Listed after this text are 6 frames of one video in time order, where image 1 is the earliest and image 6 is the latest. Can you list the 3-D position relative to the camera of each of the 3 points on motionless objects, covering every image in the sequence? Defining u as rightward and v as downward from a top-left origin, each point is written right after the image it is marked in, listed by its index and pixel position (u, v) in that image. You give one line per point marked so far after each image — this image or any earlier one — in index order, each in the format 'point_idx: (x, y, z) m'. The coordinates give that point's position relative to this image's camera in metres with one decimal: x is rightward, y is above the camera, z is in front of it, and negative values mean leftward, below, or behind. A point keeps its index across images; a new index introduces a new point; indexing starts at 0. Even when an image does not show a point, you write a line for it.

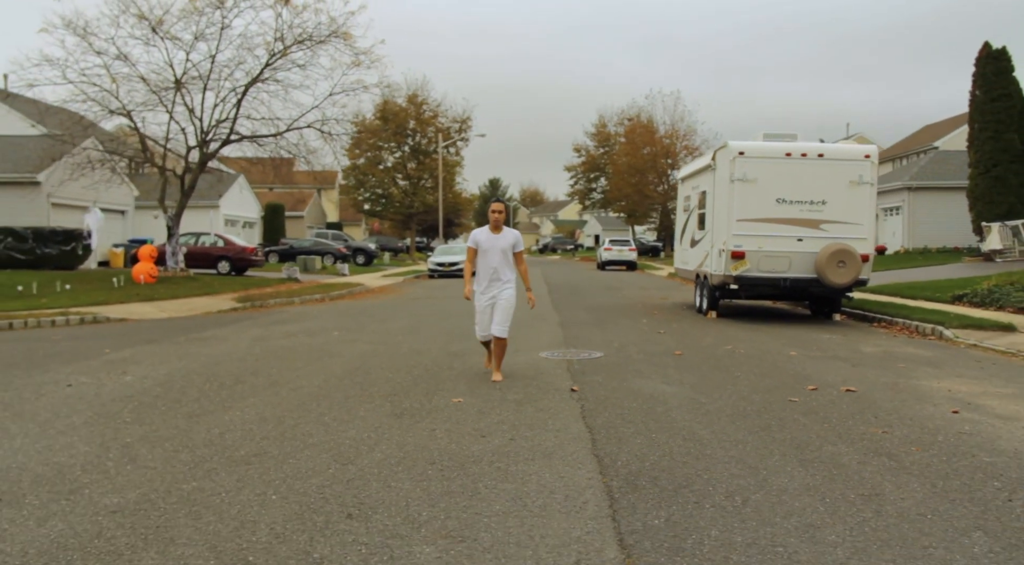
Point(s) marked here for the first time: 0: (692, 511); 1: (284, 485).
0: (+0.9, -1.2, +4.2) m
1: (-1.4, -1.2, +4.8) m
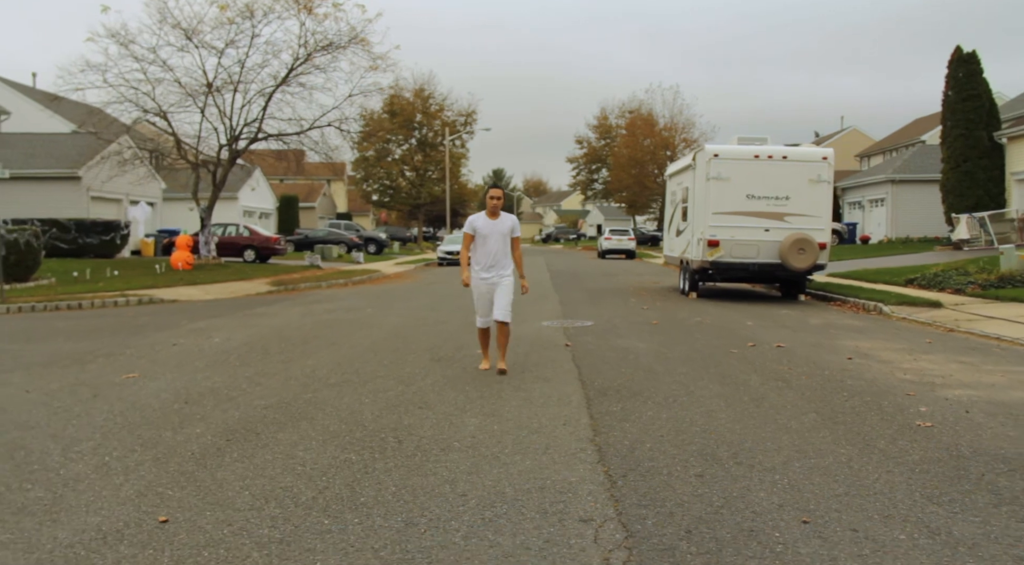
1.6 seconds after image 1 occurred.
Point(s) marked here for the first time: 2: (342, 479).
0: (+1.0, -1.0, +6.6) m
1: (-1.3, -1.0, +7.3) m
2: (-1.0, -1.1, +4.8) m
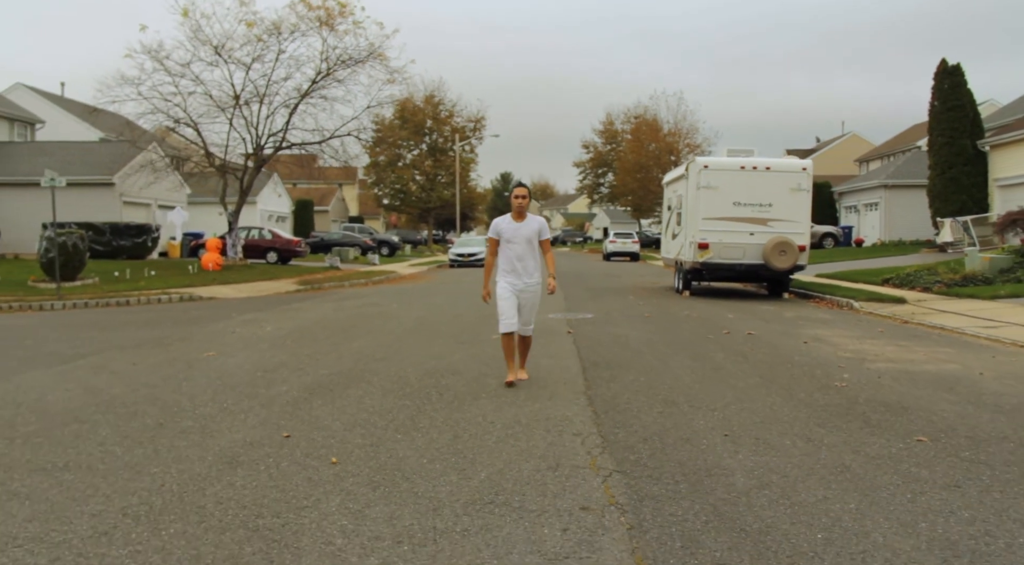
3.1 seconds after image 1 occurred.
0: (+1.1, -0.9, +8.5) m
1: (-1.1, -0.9, +9.1) m
2: (-0.9, -1.1, +6.6) m
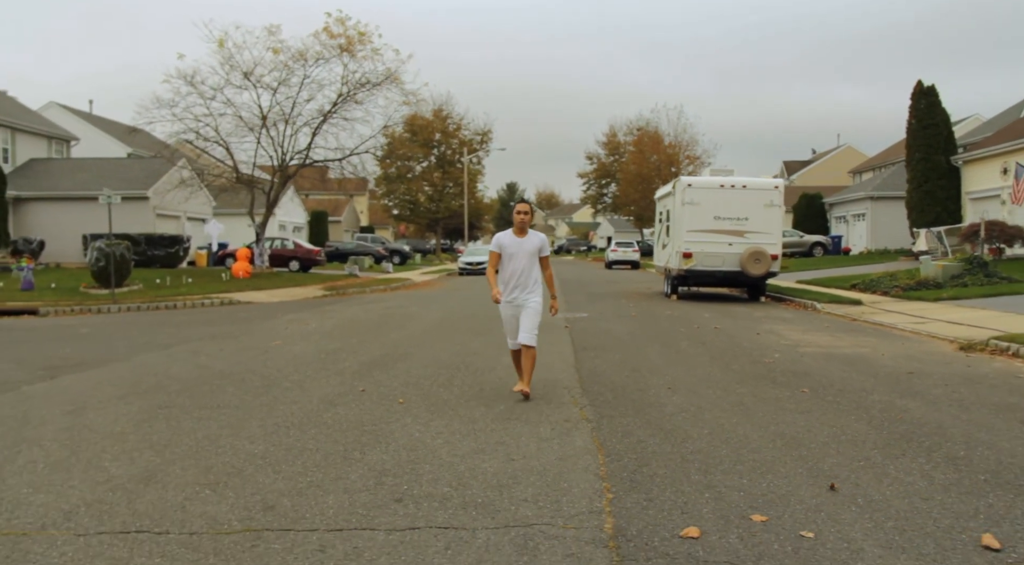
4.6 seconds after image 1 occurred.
0: (+1.2, -0.9, +11.0) m
1: (-1.0, -1.0, +11.6) m
2: (-0.8, -1.1, +9.1) m
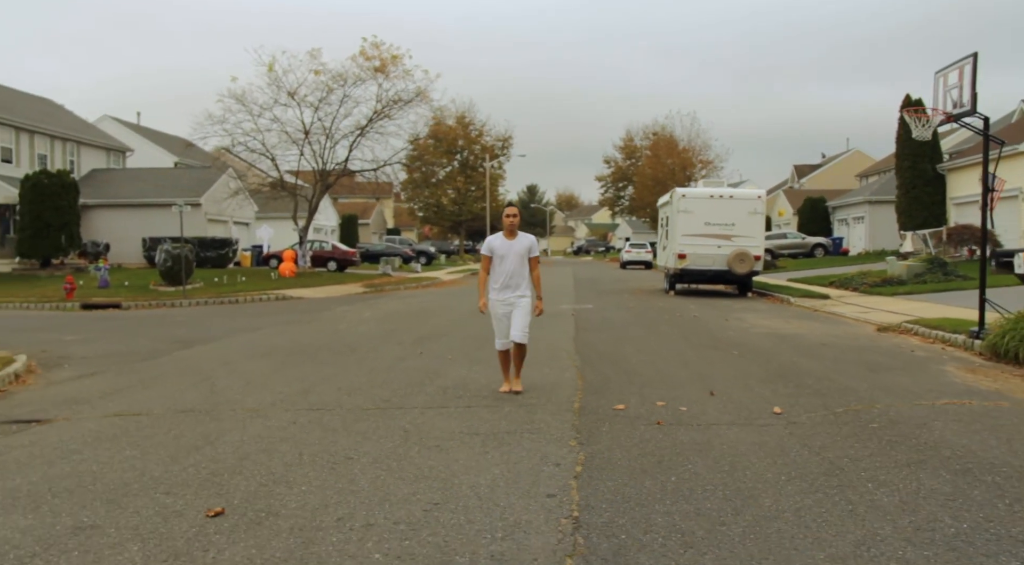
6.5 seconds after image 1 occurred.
0: (+1.5, -0.9, +14.3) m
1: (-0.7, -0.9, +15.0) m
2: (-0.6, -1.0, +12.5) m
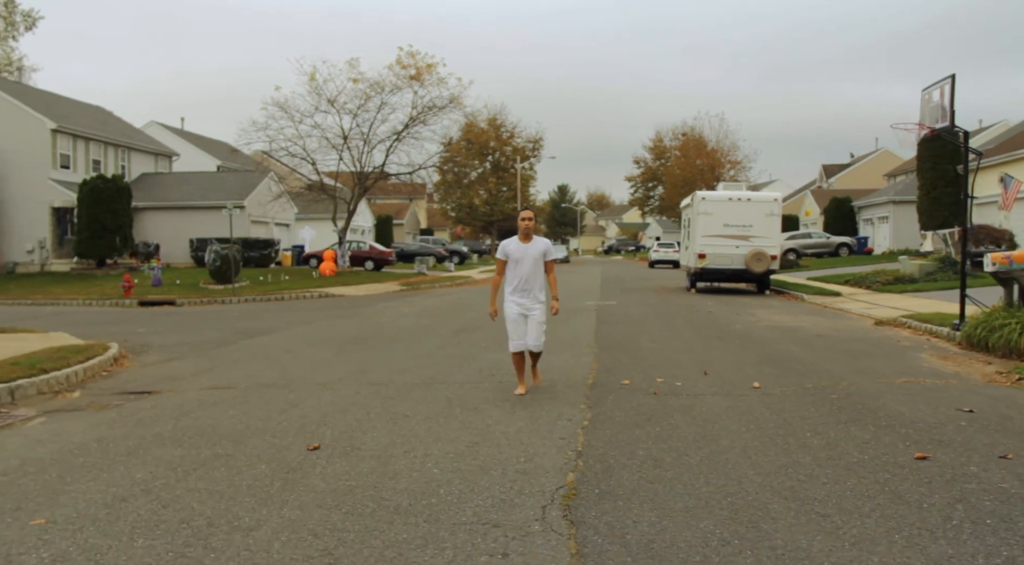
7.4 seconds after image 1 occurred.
0: (+2.0, -0.8, +15.7) m
1: (-0.2, -0.8, +16.5) m
2: (-0.1, -0.9, +14.0) m
